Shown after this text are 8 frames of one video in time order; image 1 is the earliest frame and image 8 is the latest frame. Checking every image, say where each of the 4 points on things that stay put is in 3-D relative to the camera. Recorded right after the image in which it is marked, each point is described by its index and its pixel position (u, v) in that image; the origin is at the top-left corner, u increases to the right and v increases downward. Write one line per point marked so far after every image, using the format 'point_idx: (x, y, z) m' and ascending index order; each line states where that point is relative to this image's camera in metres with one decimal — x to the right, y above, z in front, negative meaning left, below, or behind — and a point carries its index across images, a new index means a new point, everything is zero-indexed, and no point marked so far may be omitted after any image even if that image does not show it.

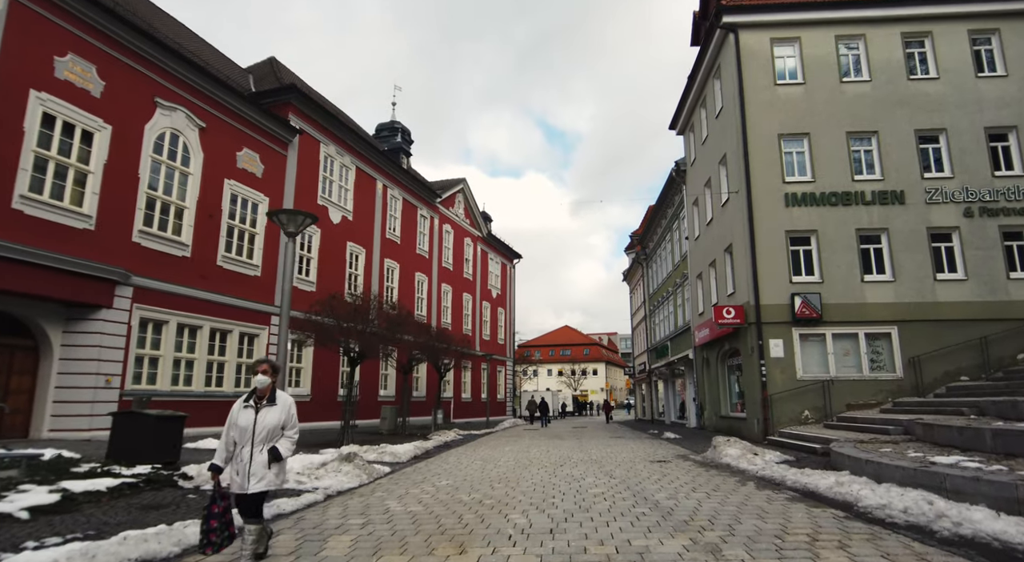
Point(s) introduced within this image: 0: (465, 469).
0: (-1.1, -4.8, +14.7) m
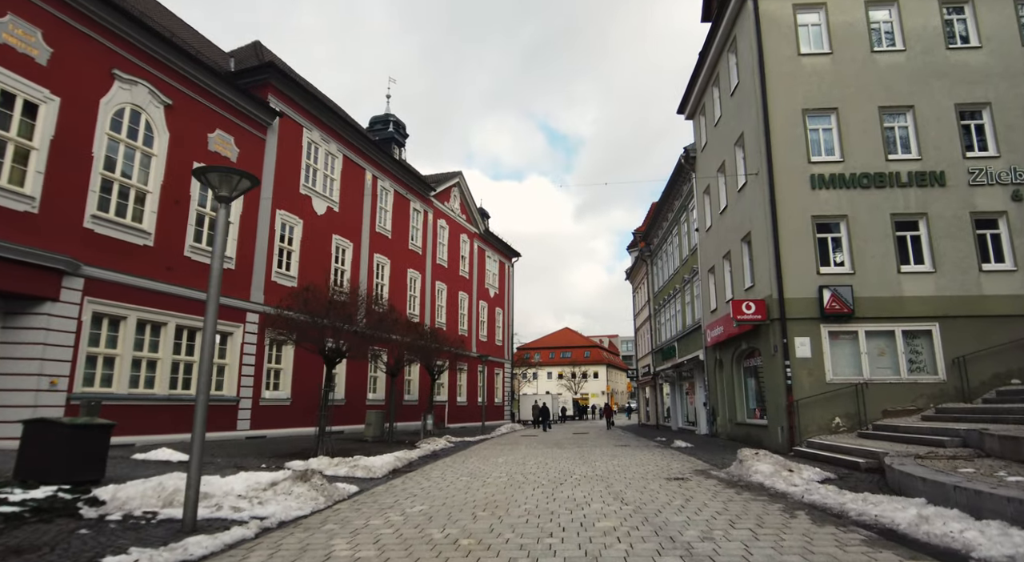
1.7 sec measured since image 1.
0: (-1.3, -4.5, +12.4) m
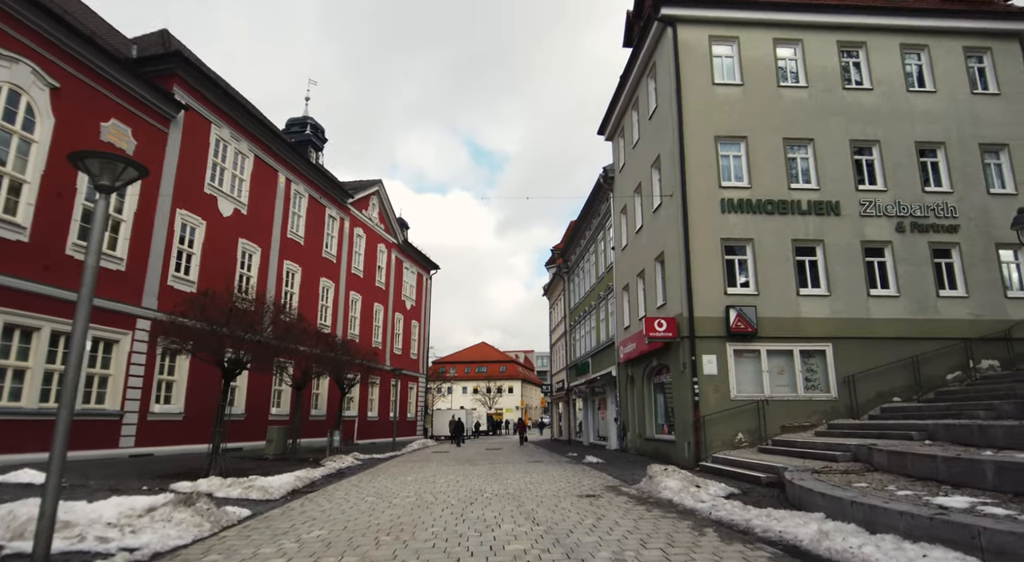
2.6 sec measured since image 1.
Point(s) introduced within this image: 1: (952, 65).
0: (-3.2, -4.6, +11.5) m
1: (+13.2, +6.5, +17.5) m
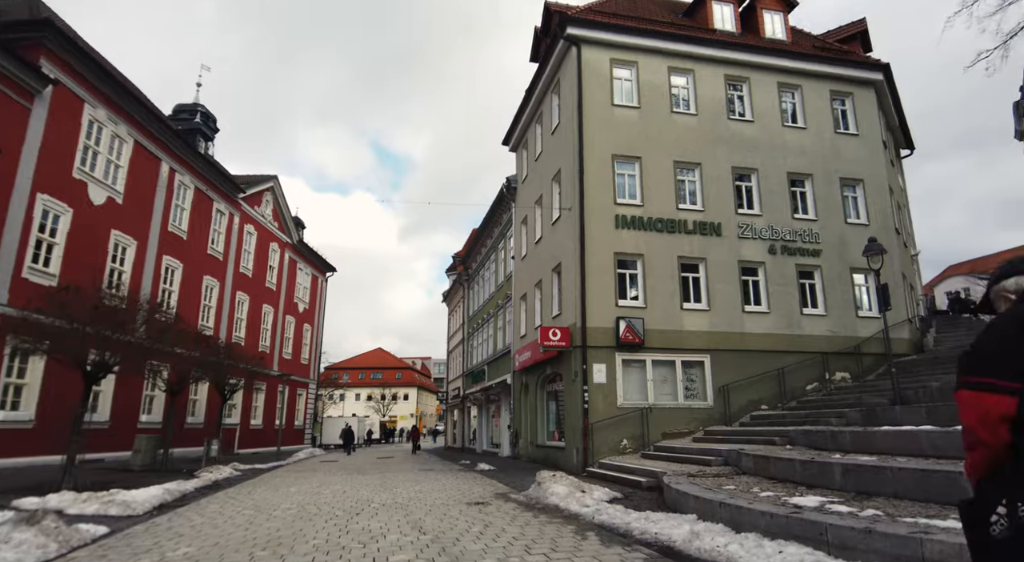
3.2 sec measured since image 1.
0: (-5.4, -4.6, +10.7) m
1: (+10.2, +5.8, +19.5) m
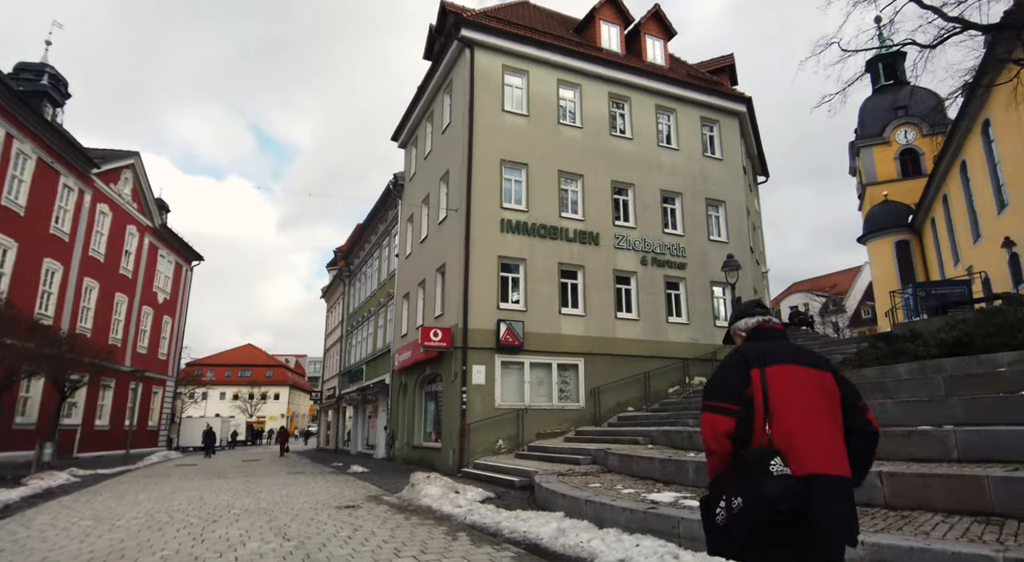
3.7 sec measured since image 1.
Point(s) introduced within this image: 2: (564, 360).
0: (-7.6, -4.3, +9.4) m
1: (+6.4, +5.5, +21.1) m
2: (+1.8, -2.6, +19.0) m
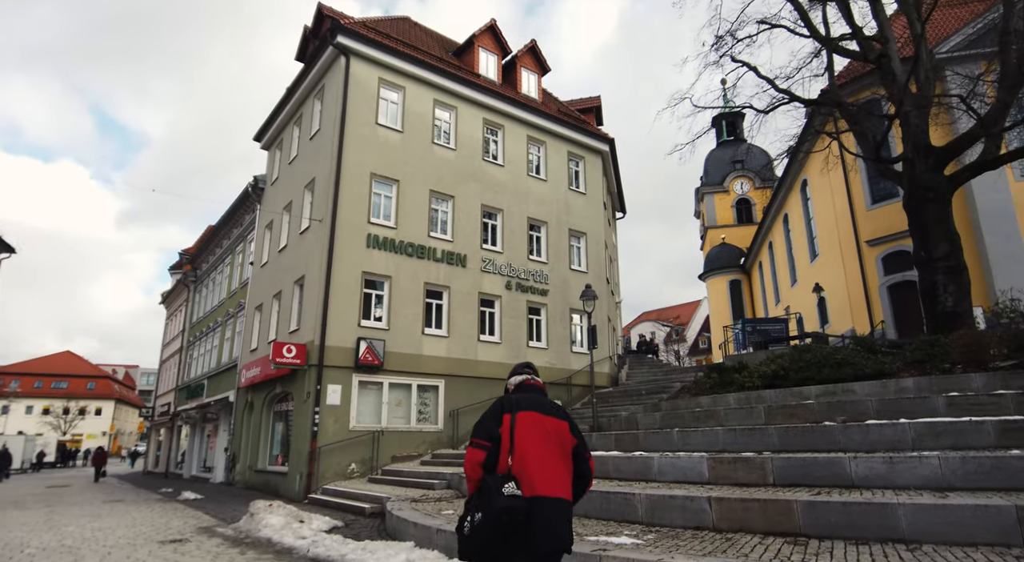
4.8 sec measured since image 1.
0: (-9.9, -4.1, +7.3) m
1: (+1.7, +4.5, +22.1) m
2: (-2.7, -3.2, +18.8) m
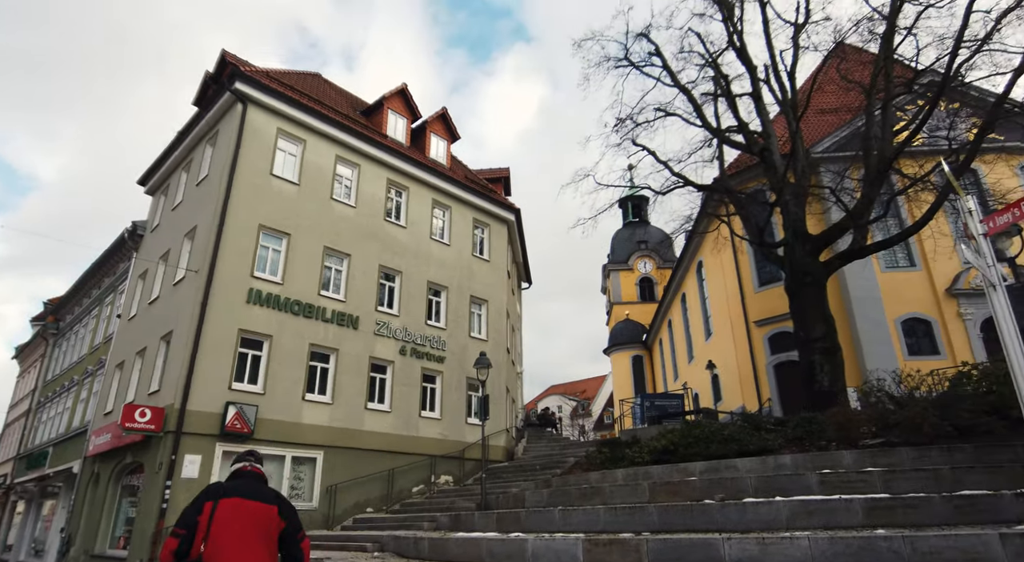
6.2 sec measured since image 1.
0: (-11.4, -4.3, +5.0) m
1: (-1.6, +1.9, +22.1) m
2: (-5.8, -5.1, +17.3) m
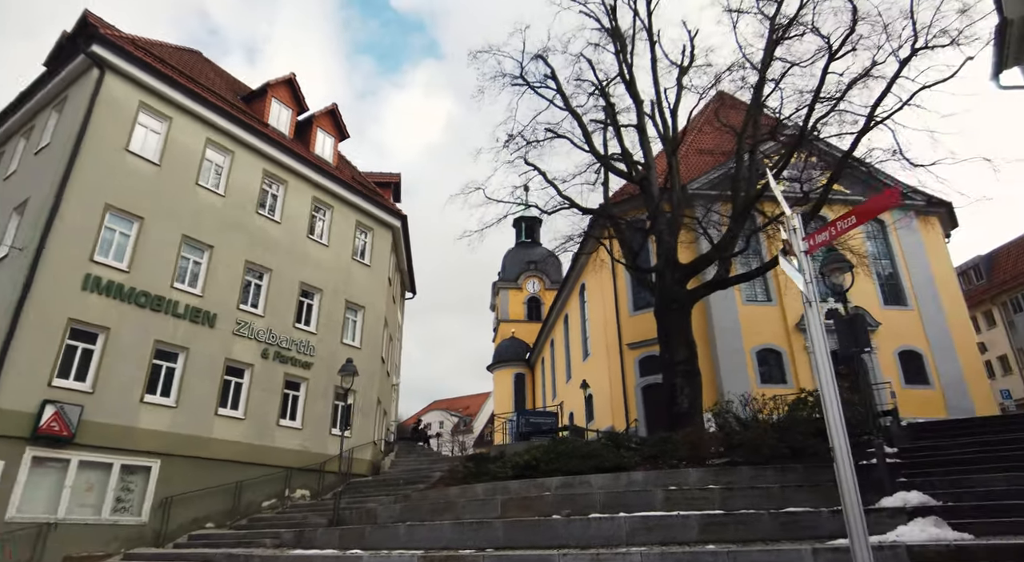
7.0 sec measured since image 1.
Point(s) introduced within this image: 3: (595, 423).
0: (-12.9, -3.4, +2.7) m
1: (-5.5, +1.6, +21.4) m
2: (-9.4, -5.0, +15.7) m
3: (+2.7, -4.4, +17.5) m
